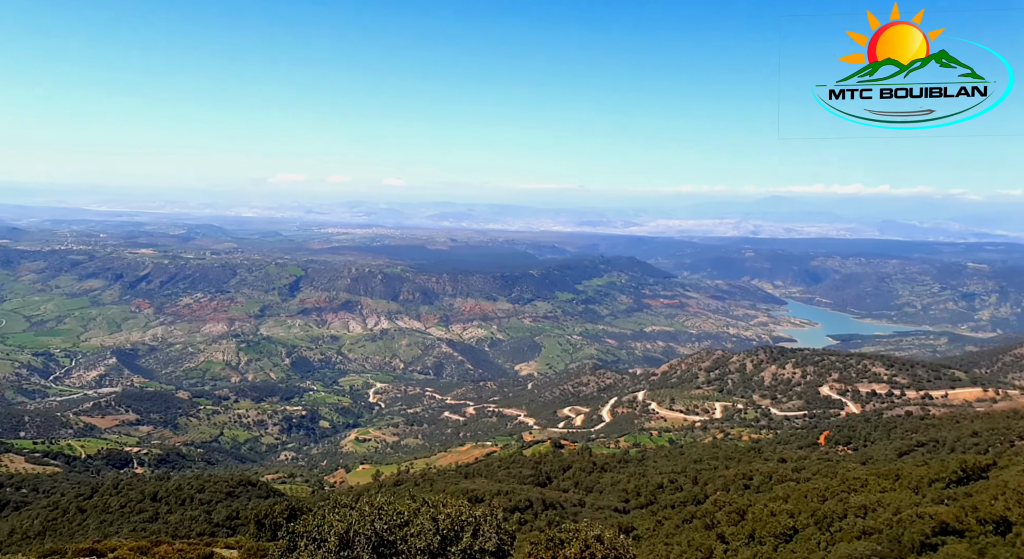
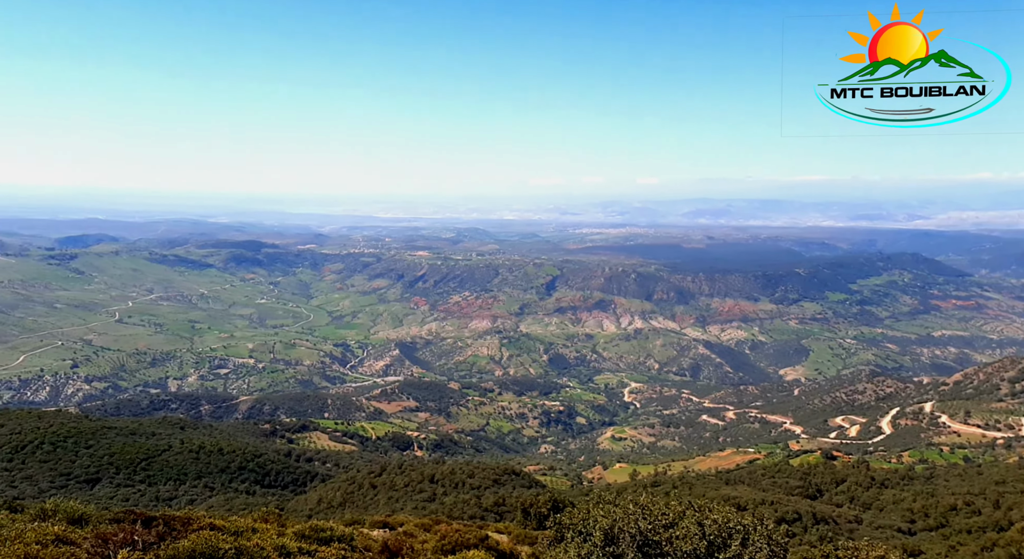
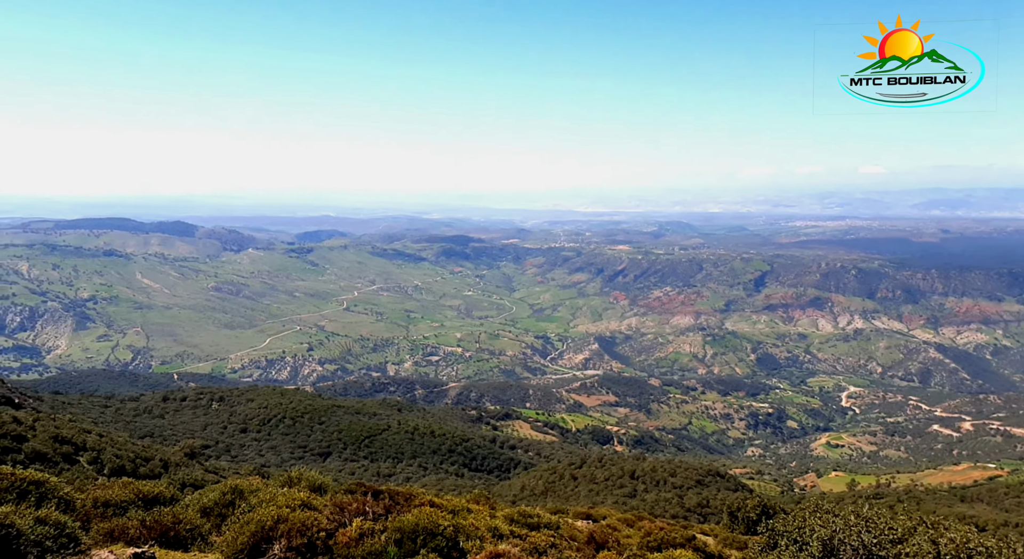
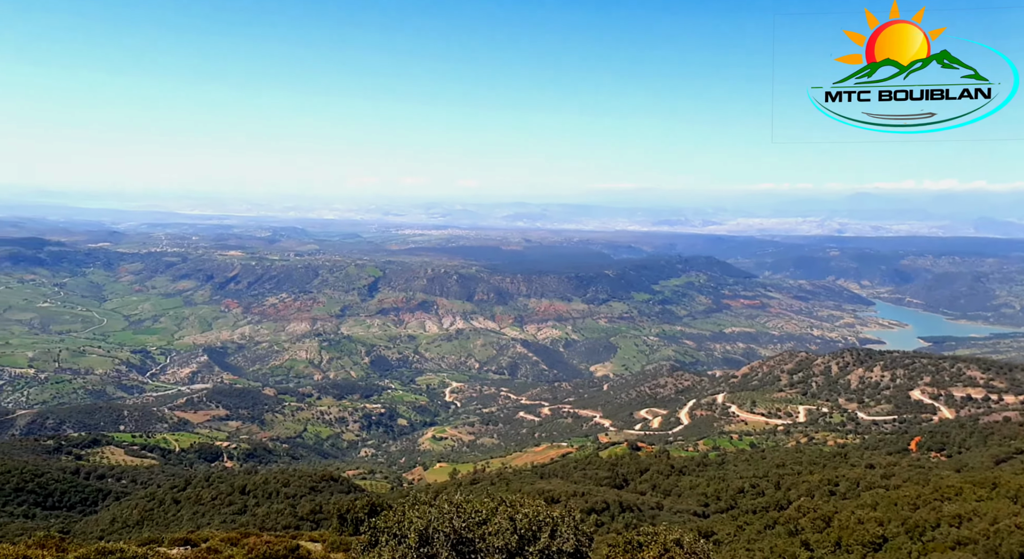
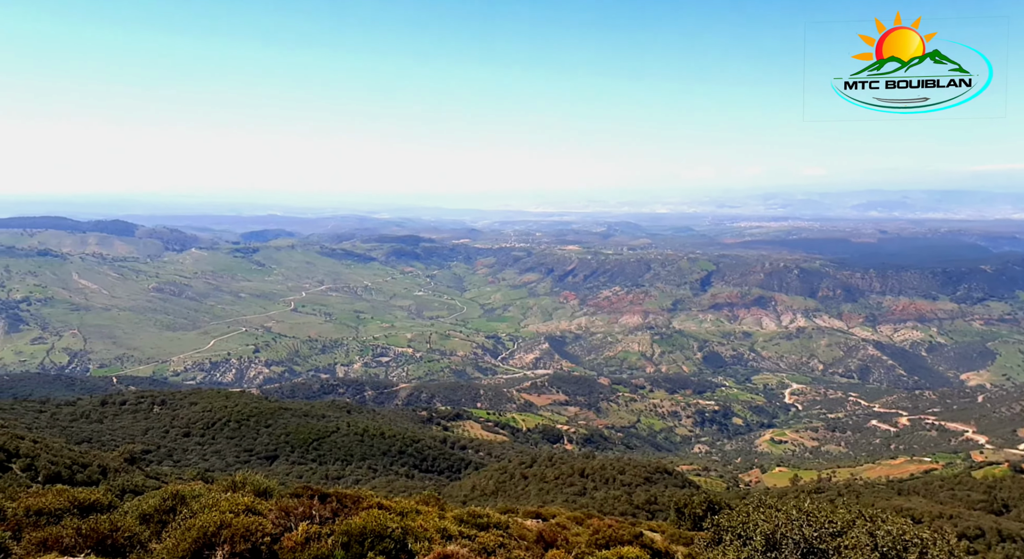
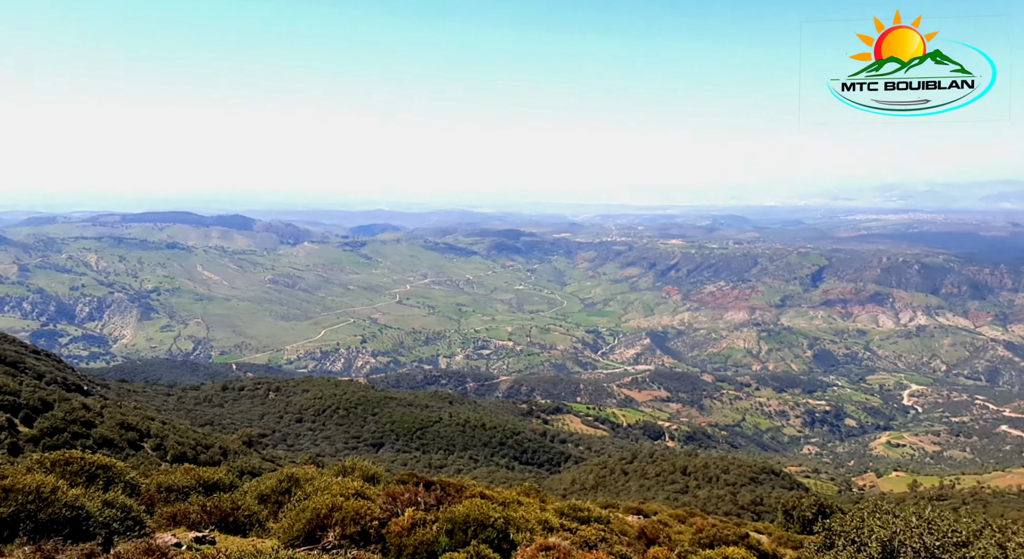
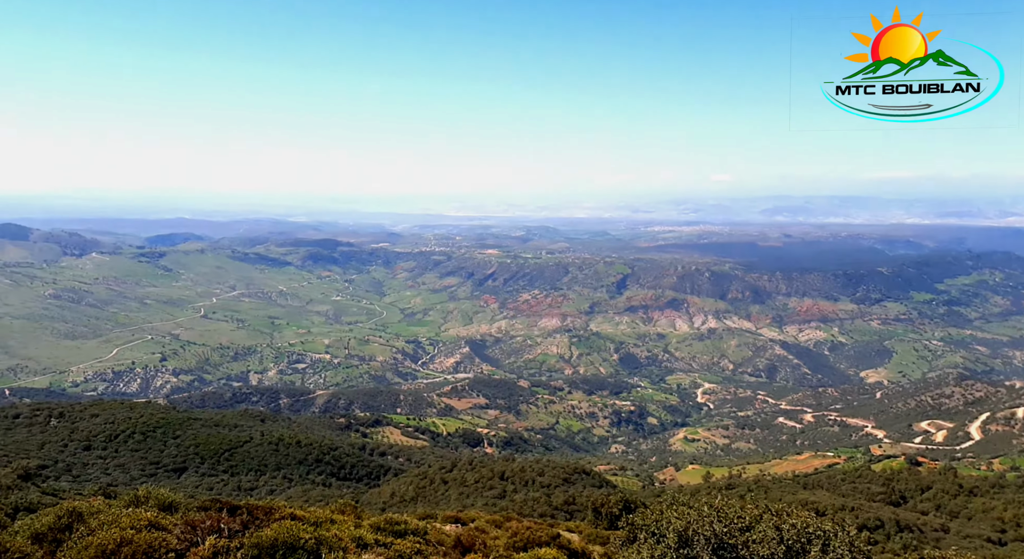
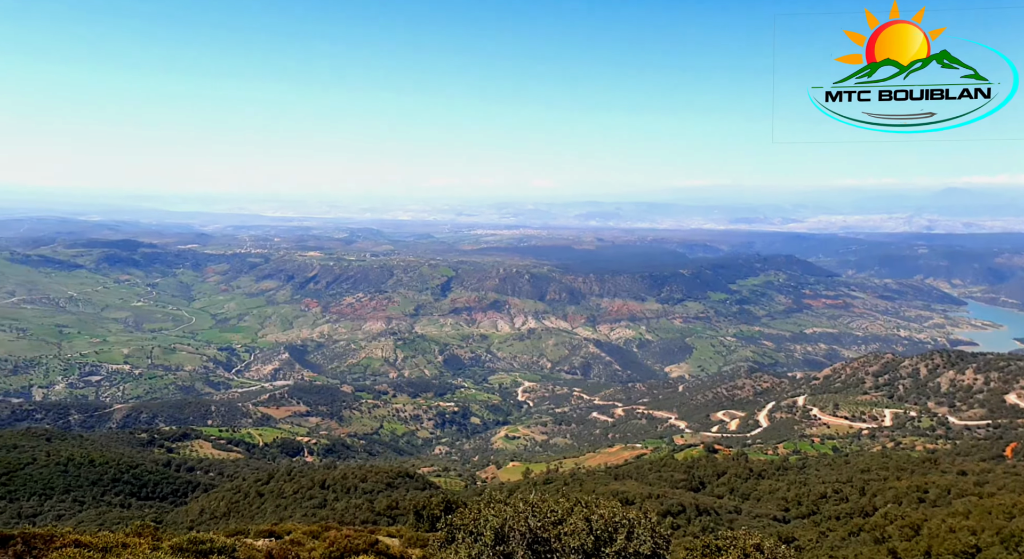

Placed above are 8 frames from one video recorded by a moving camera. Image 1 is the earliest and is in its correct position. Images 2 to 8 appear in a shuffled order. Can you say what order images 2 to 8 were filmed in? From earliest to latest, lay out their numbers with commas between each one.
4, 8, 2, 7, 5, 3, 6
